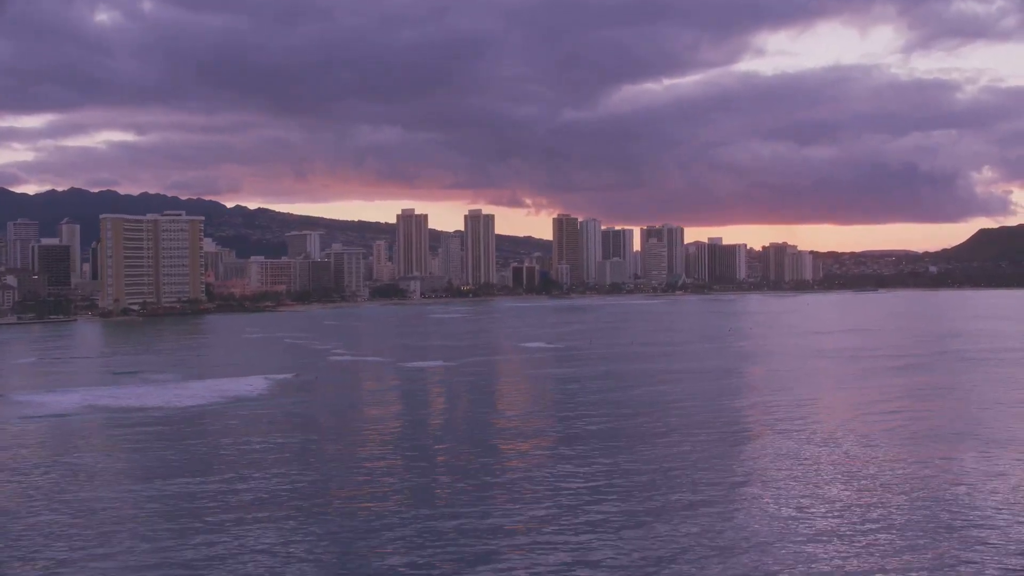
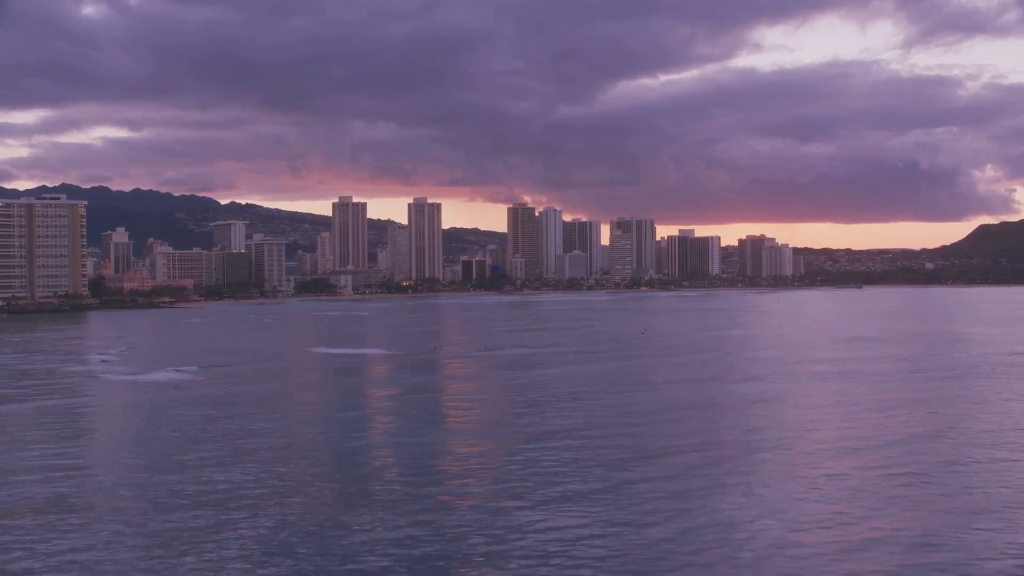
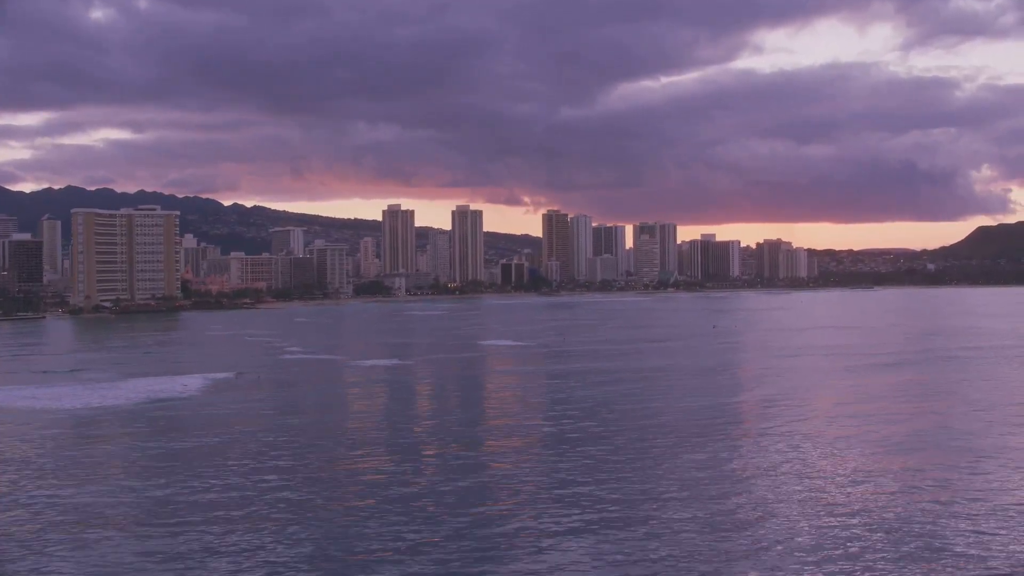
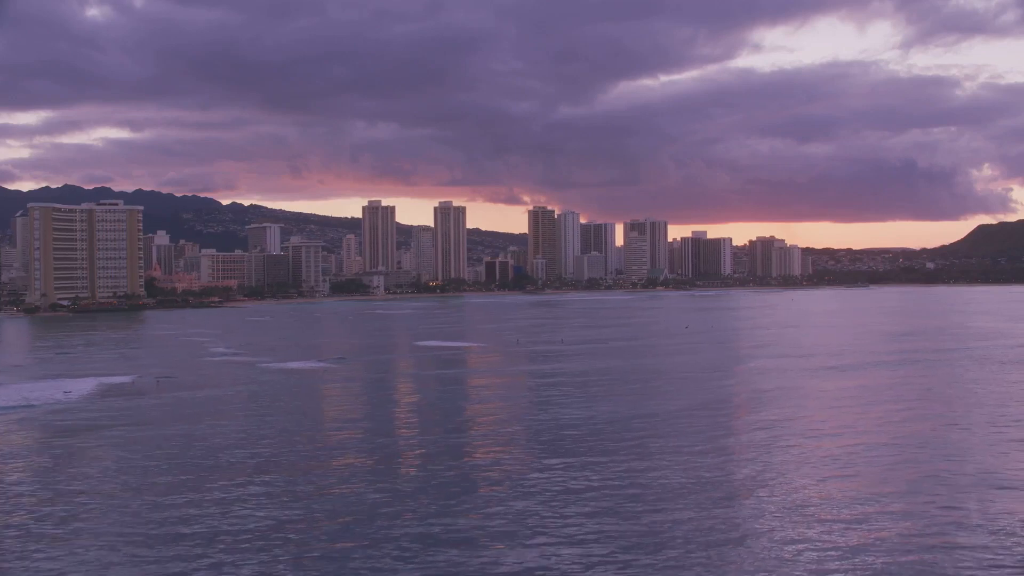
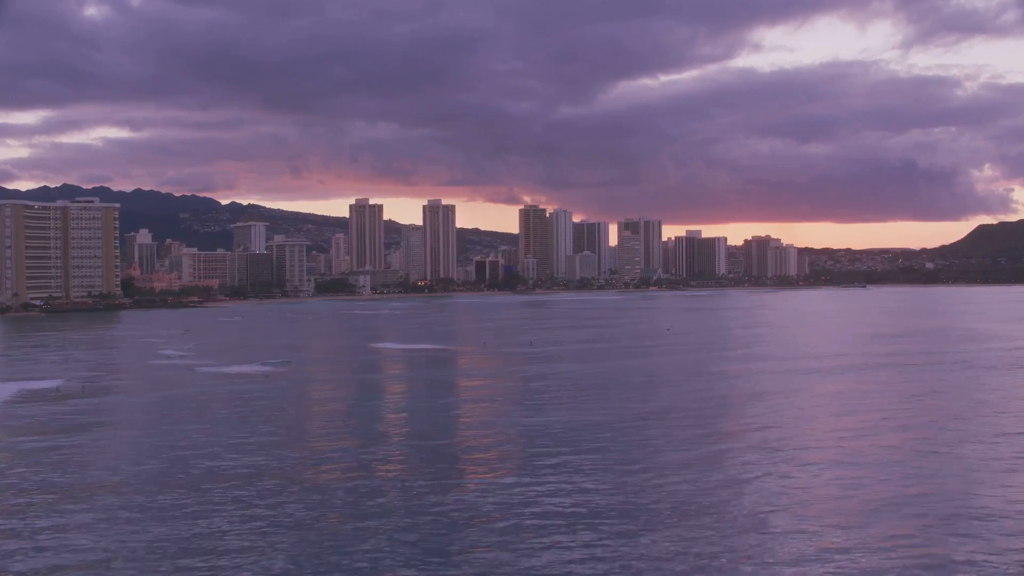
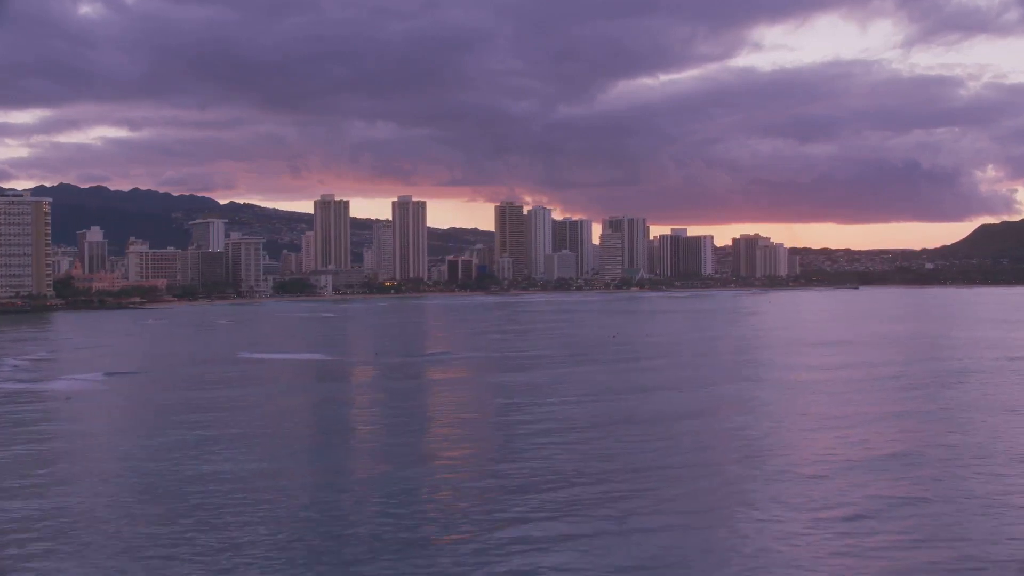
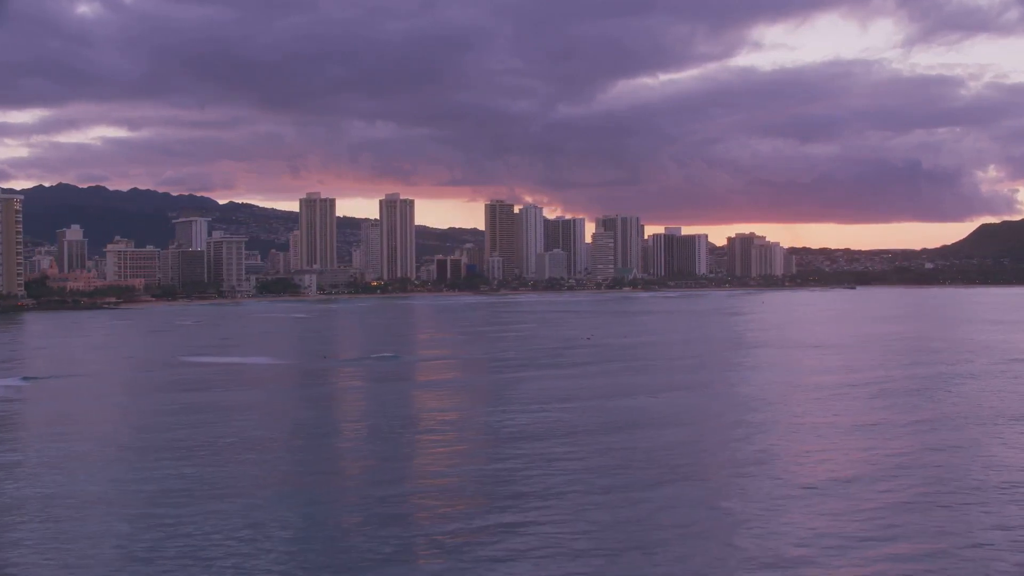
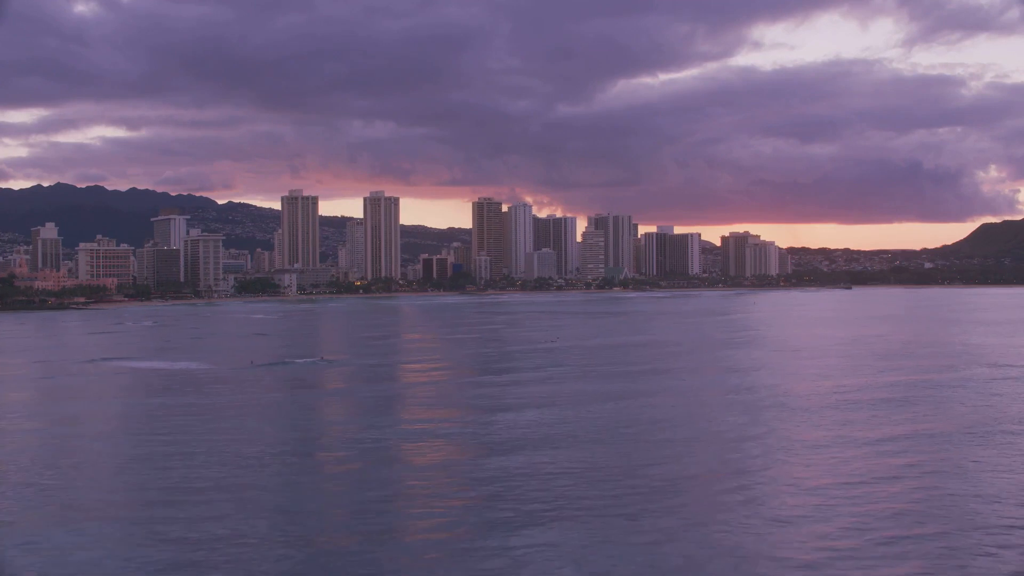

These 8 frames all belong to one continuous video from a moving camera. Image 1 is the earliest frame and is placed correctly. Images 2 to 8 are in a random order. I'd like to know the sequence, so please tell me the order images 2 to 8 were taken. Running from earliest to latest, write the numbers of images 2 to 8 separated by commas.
3, 4, 5, 2, 6, 7, 8
